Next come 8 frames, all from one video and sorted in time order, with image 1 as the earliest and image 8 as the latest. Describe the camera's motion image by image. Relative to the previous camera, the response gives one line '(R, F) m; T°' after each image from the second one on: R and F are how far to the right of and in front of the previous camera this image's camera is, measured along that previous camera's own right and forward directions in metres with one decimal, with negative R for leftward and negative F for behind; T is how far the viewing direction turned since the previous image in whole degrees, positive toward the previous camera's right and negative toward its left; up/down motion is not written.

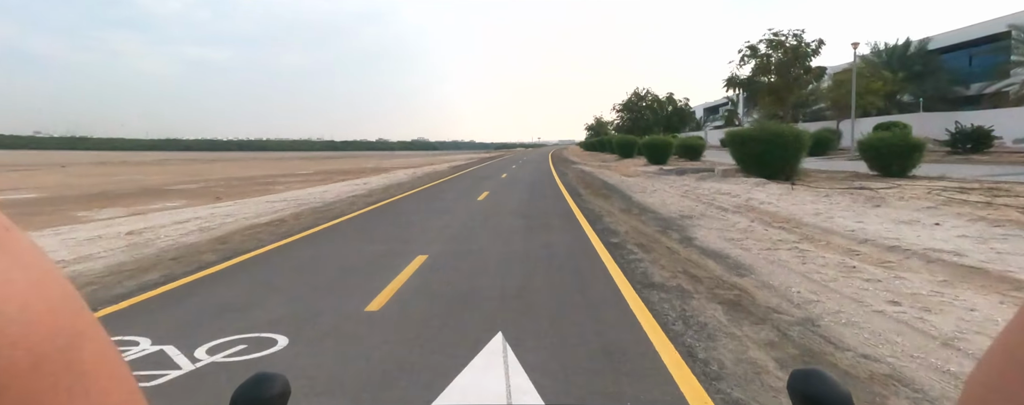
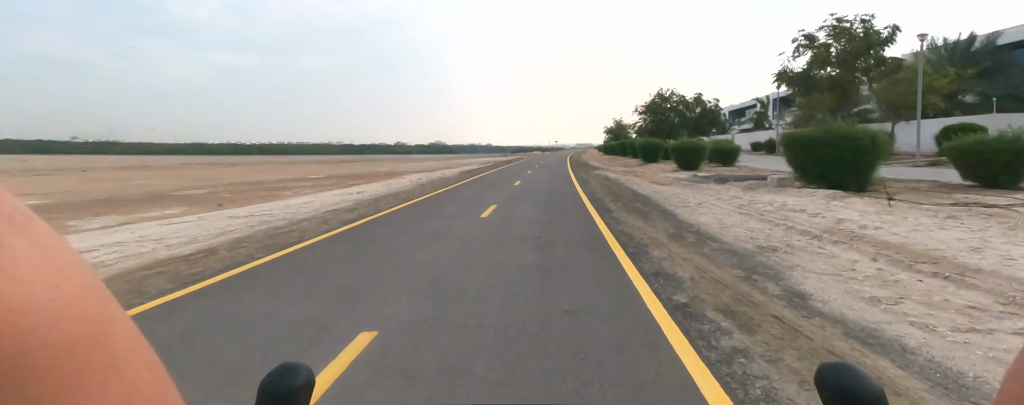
(+0.1, +1.6) m; -2°
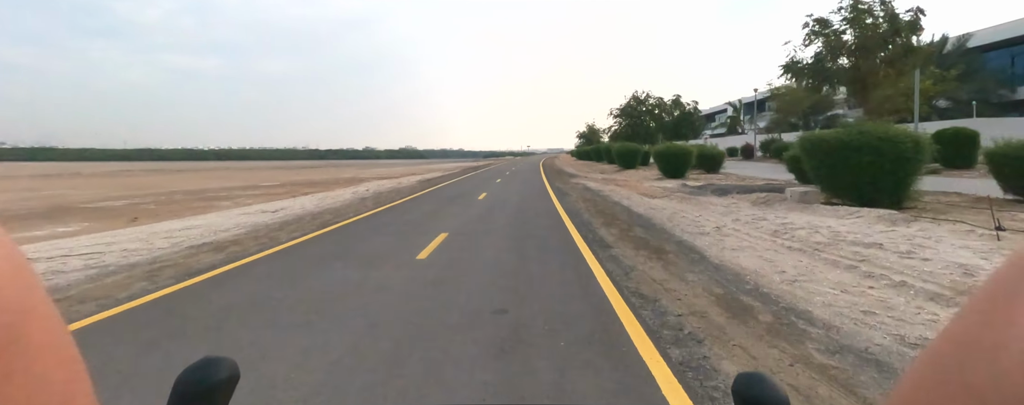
(+0.2, +2.1) m; +4°
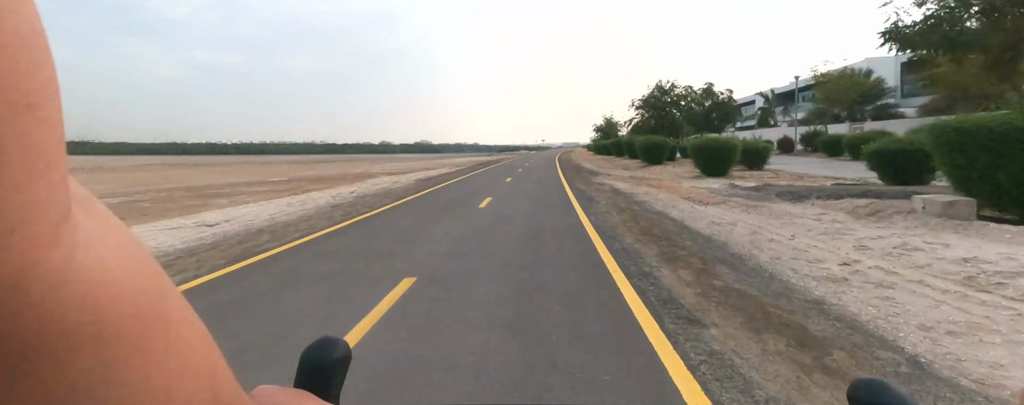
(+0.1, +2.2) m; -2°
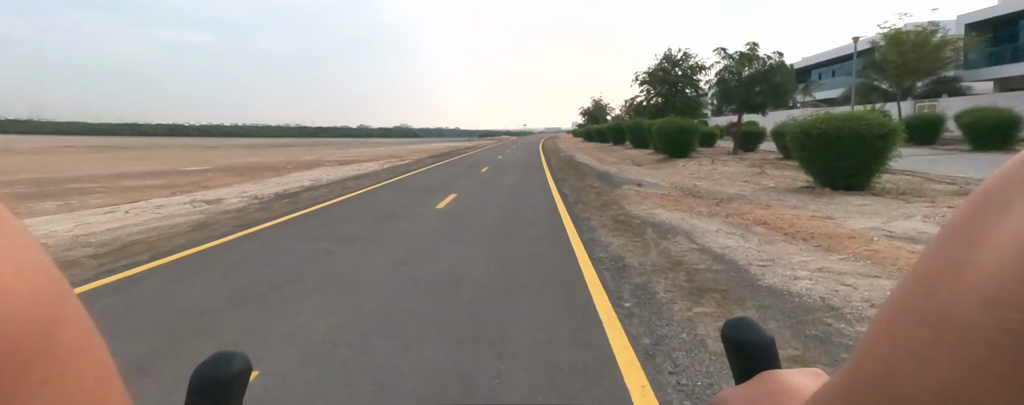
(+0.7, +7.1) m; +3°
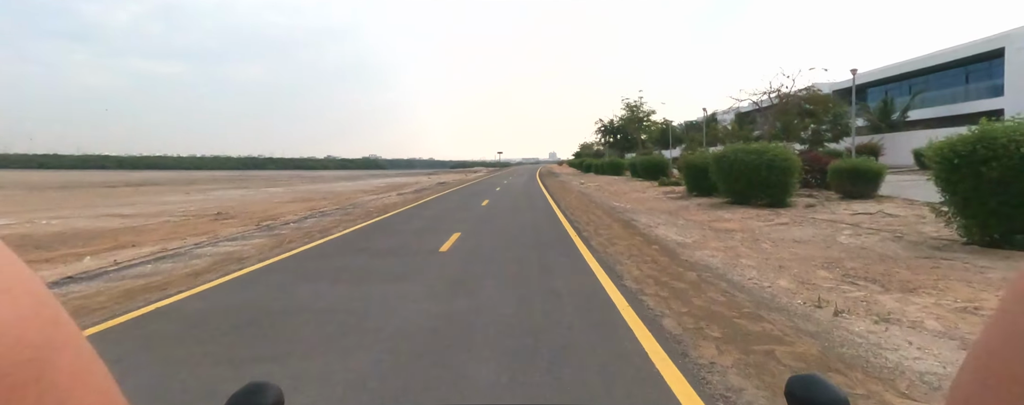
(-0.1, +8.8) m; +3°
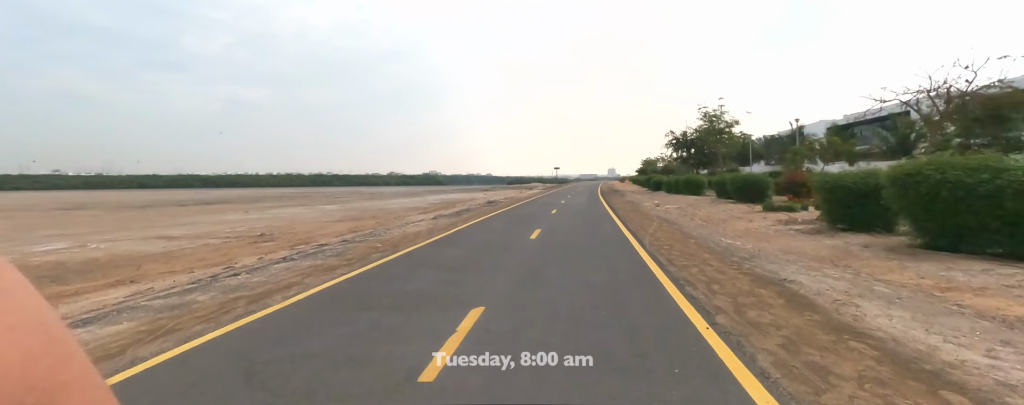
(-0.1, +2.7) m; -8°
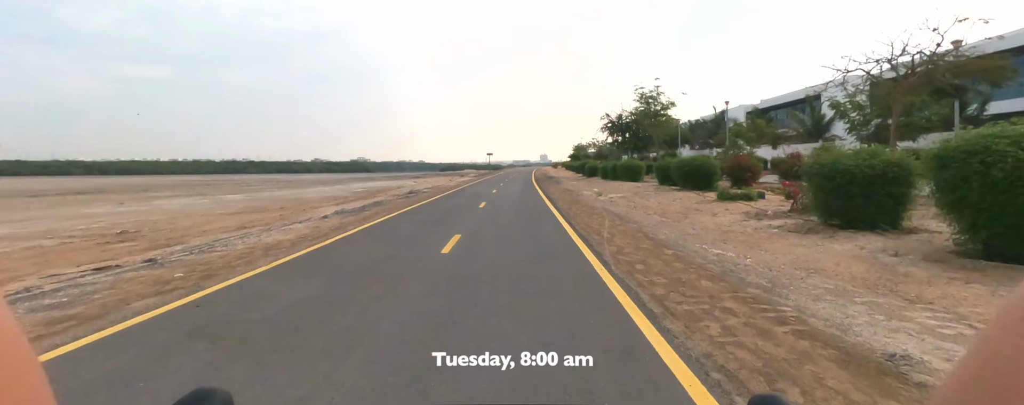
(+0.5, +2.5) m; +9°
